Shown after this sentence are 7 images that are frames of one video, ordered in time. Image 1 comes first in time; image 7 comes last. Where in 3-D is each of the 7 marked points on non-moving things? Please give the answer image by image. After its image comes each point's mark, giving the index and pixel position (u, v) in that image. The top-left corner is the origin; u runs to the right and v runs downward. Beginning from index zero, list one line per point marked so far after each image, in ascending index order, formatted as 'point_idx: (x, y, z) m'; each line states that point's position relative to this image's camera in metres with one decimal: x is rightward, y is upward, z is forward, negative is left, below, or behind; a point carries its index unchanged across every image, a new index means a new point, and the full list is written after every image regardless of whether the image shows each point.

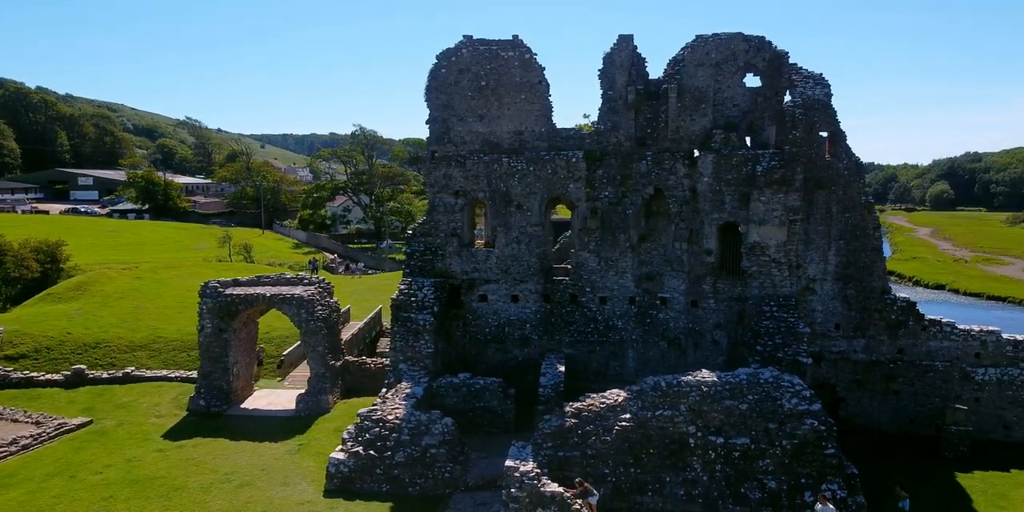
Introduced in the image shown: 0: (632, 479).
0: (+2.3, -4.2, +15.4) m
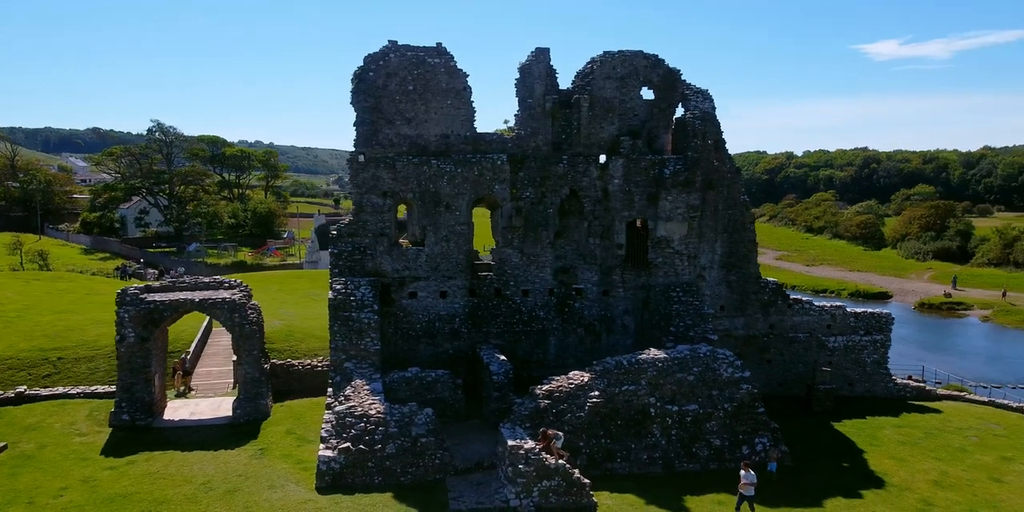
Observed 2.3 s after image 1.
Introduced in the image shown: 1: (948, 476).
0: (+1.9, -4.1, +17.2) m
1: (+9.5, -4.7, +17.6) m
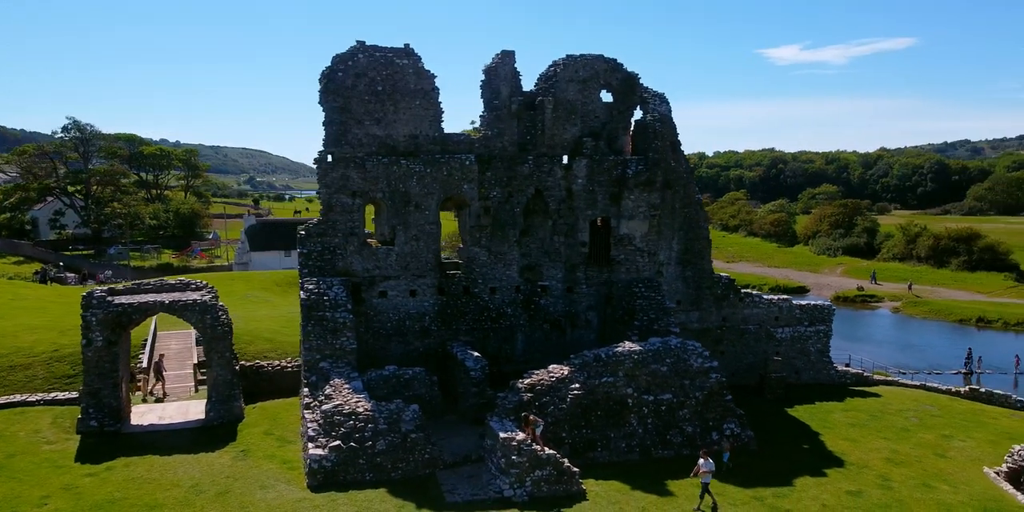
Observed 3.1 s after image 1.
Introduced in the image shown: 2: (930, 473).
0: (+1.6, -4.0, +17.9) m
1: (+9.1, -4.6, +19.0) m
2: (+9.2, -4.7, +17.8) m
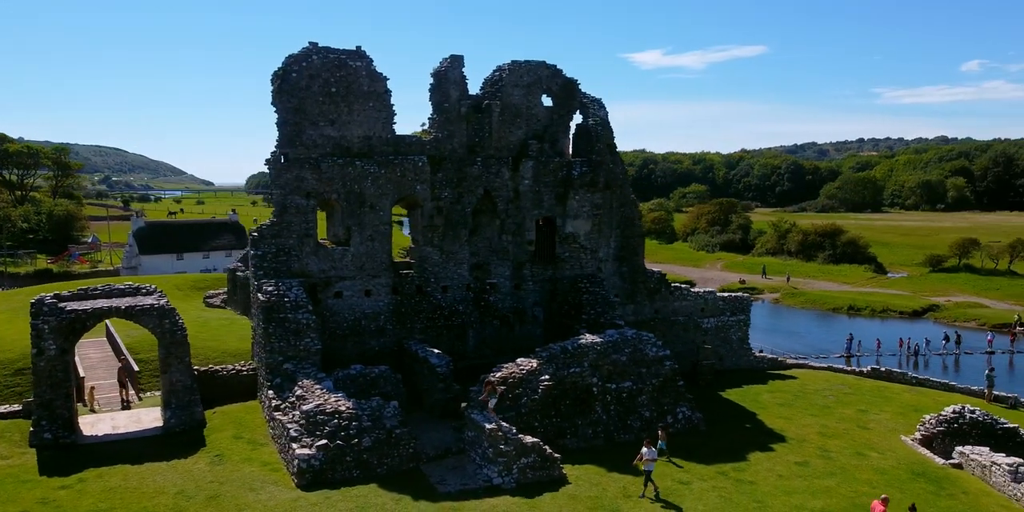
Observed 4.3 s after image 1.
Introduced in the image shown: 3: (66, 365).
0: (+1.0, -3.9, +18.8) m
1: (+8.2, -4.4, +21.1) m
2: (+8.5, -4.6, +20.0) m
3: (-10.1, -2.4, +18.4) m
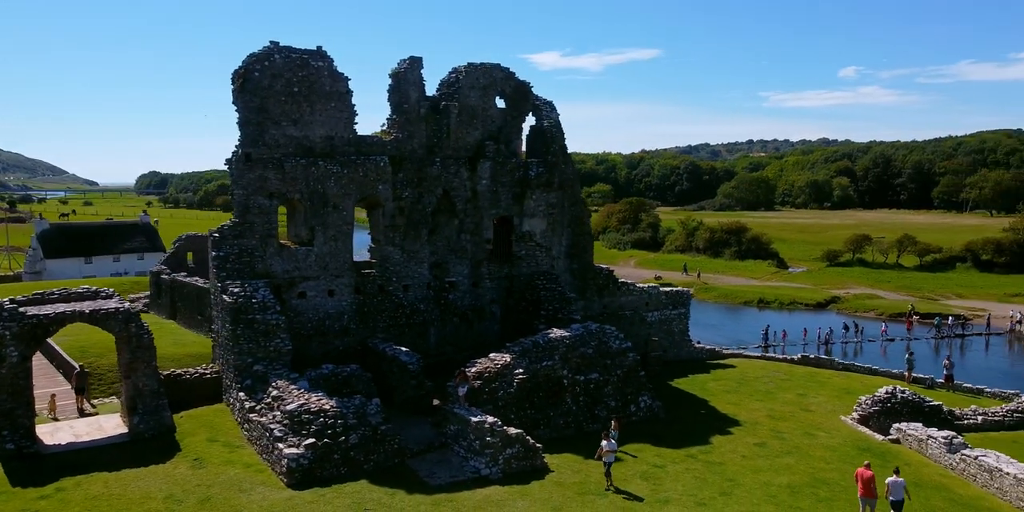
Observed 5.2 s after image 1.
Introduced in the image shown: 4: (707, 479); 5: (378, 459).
0: (+0.4, -3.9, +19.5) m
1: (+7.3, -4.3, +22.6) m
2: (+7.8, -4.4, +21.5) m
3: (-10.6, -2.5, +17.8) m
4: (+4.1, -4.7, +17.2) m
5: (-2.8, -4.3, +17.3) m
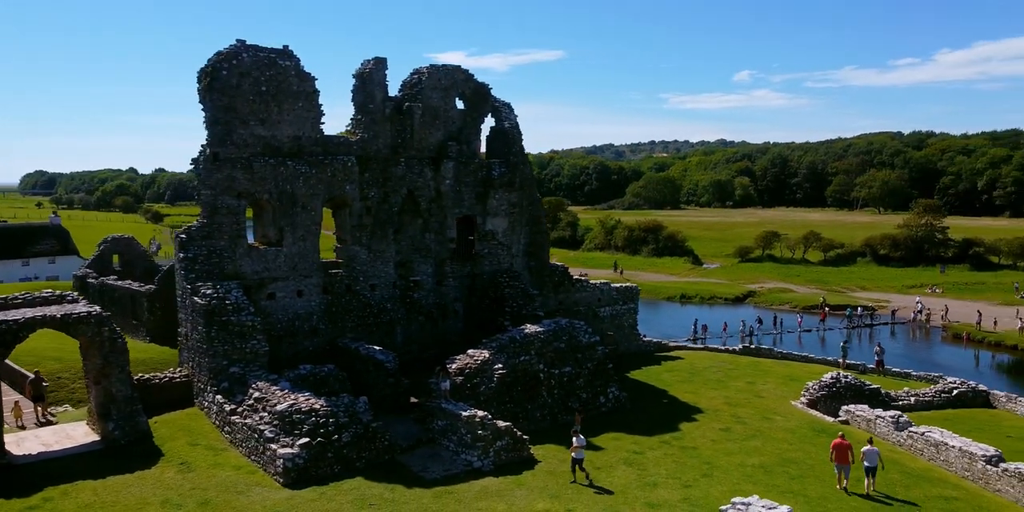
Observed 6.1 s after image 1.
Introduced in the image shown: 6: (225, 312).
0: (-0.1, -3.8, +20.0) m
1: (+6.4, -4.2, +23.9) m
2: (+7.0, -4.3, +22.9) m
3: (-10.8, -2.6, +17.1) m
4: (+3.9, -4.6, +18.2) m
5: (-3.0, -4.3, +17.5) m
6: (-7.0, -1.4, +19.9) m
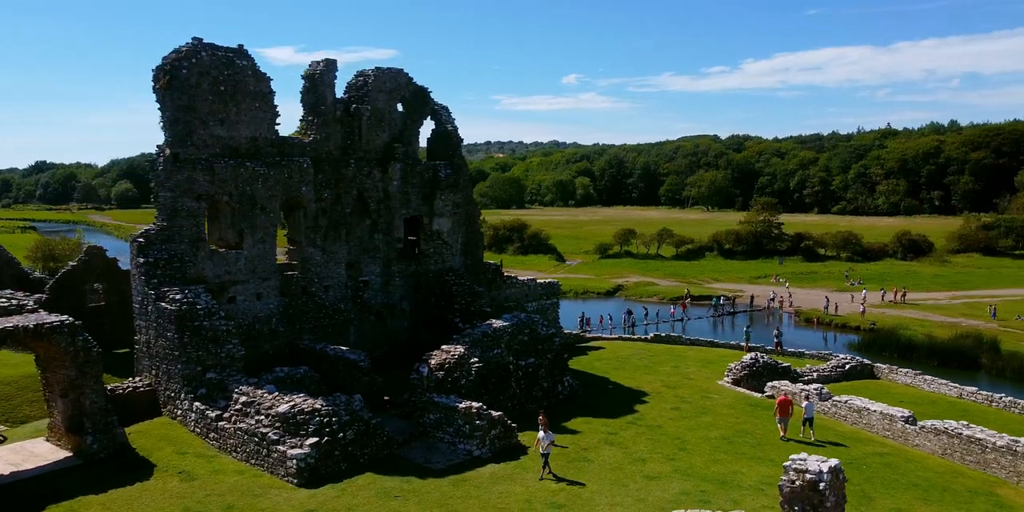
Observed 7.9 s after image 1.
0: (-0.7, -3.8, +20.9) m
1: (+4.9, -4.0, +26.1) m
2: (+5.7, -4.1, +25.2) m
3: (-10.6, -2.7, +15.9) m
4: (+3.6, -4.5, +19.9) m
5: (-3.1, -4.3, +17.9) m
6: (-7.5, -1.5, +19.5) m
